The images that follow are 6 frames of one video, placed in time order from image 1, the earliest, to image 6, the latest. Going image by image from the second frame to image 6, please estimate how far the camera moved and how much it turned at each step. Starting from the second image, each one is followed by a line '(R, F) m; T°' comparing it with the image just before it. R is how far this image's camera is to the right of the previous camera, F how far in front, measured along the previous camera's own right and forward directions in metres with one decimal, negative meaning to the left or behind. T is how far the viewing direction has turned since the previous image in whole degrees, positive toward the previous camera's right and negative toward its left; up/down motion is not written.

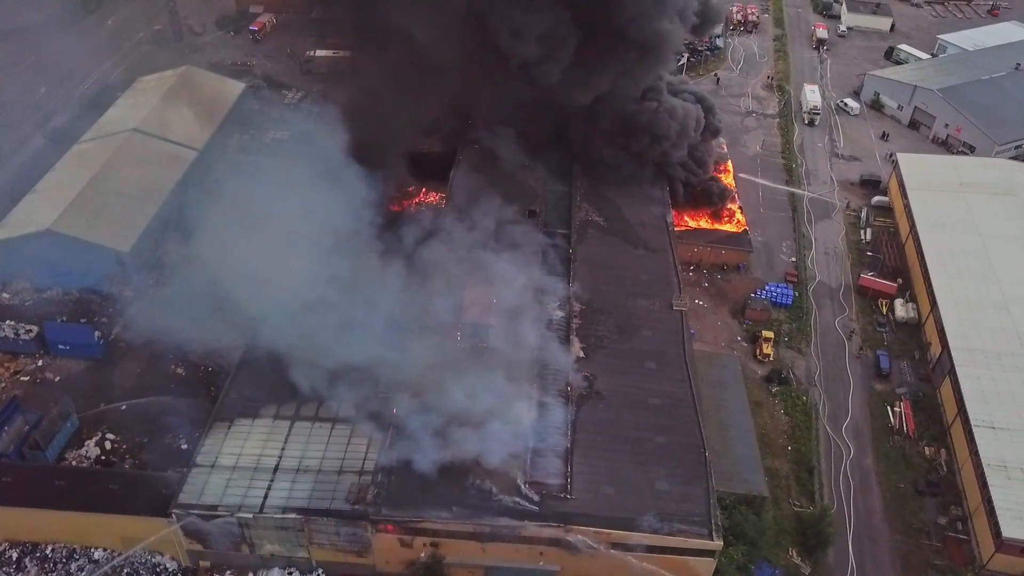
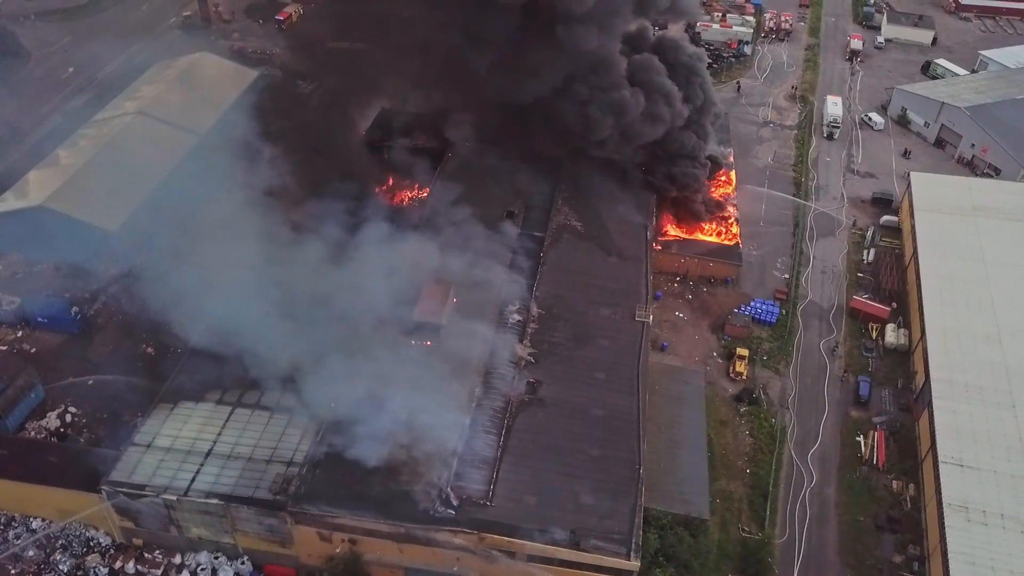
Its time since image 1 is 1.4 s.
(+2.0, +0.3) m; -4°
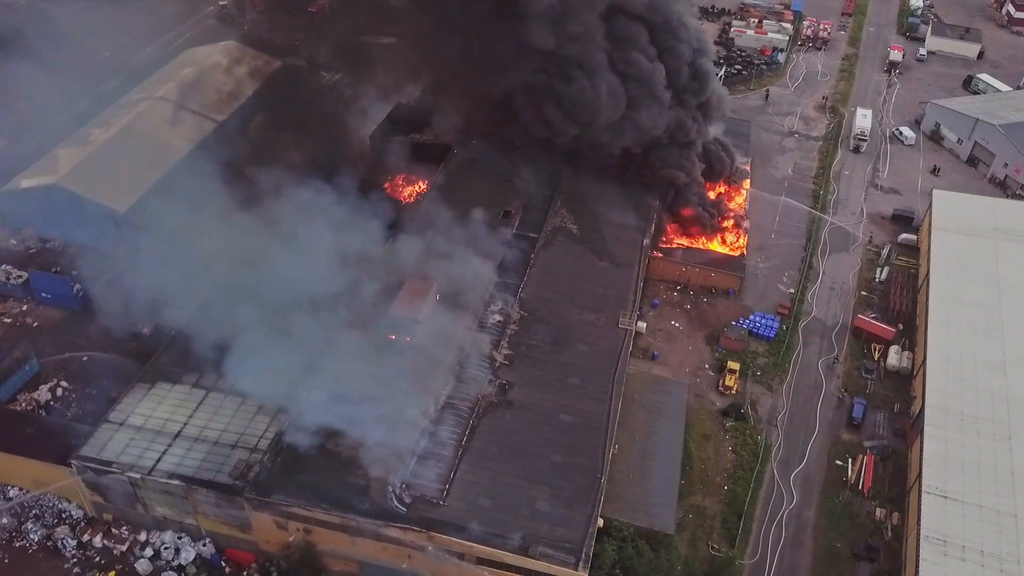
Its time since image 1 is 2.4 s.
(+1.4, +0.2) m; -3°
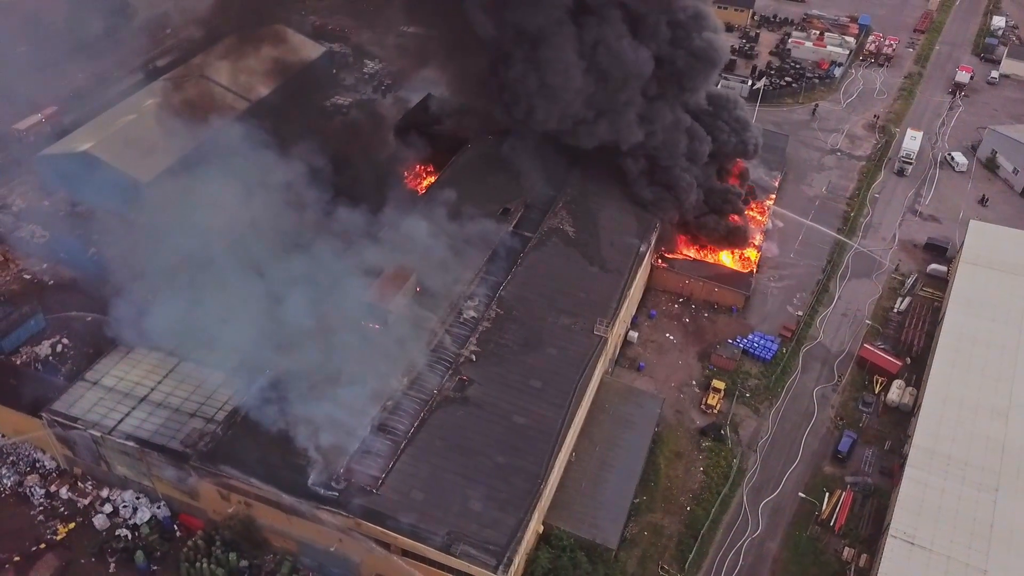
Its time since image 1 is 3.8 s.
(+2.0, +0.2) m; -5°
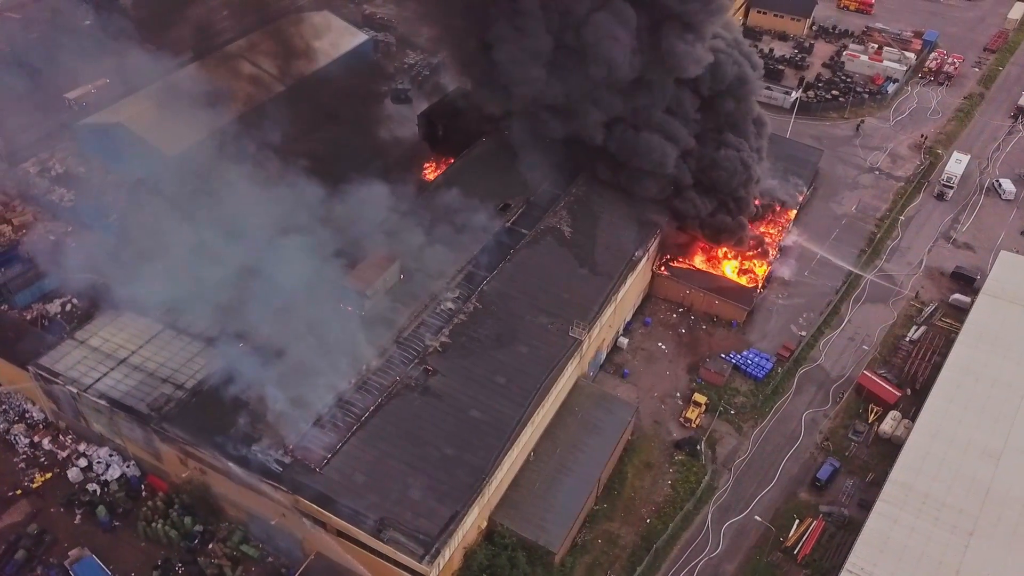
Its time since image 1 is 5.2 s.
(+1.9, +0.1) m; -5°
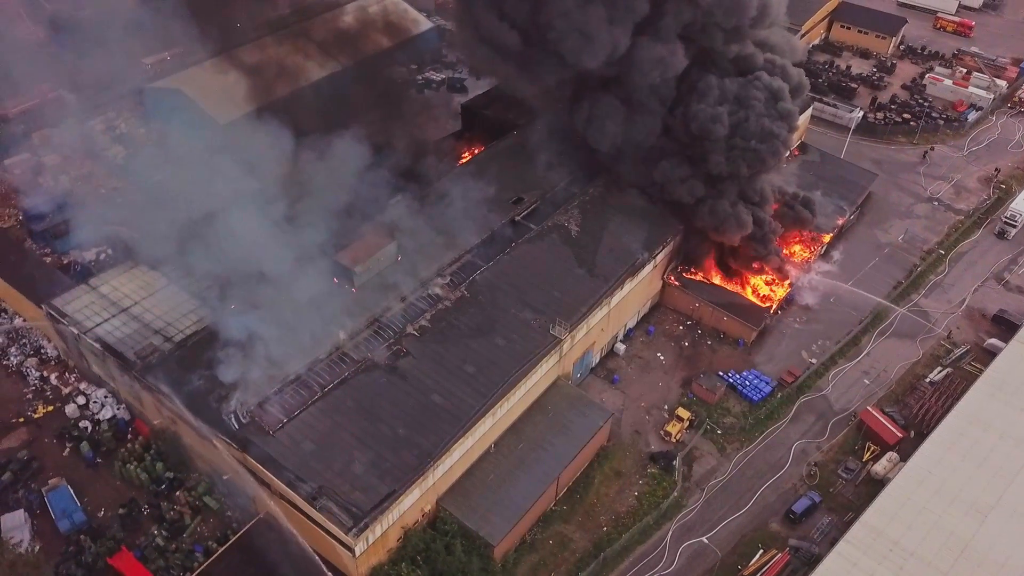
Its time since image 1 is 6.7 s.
(+2.2, +0.1) m; -6°
